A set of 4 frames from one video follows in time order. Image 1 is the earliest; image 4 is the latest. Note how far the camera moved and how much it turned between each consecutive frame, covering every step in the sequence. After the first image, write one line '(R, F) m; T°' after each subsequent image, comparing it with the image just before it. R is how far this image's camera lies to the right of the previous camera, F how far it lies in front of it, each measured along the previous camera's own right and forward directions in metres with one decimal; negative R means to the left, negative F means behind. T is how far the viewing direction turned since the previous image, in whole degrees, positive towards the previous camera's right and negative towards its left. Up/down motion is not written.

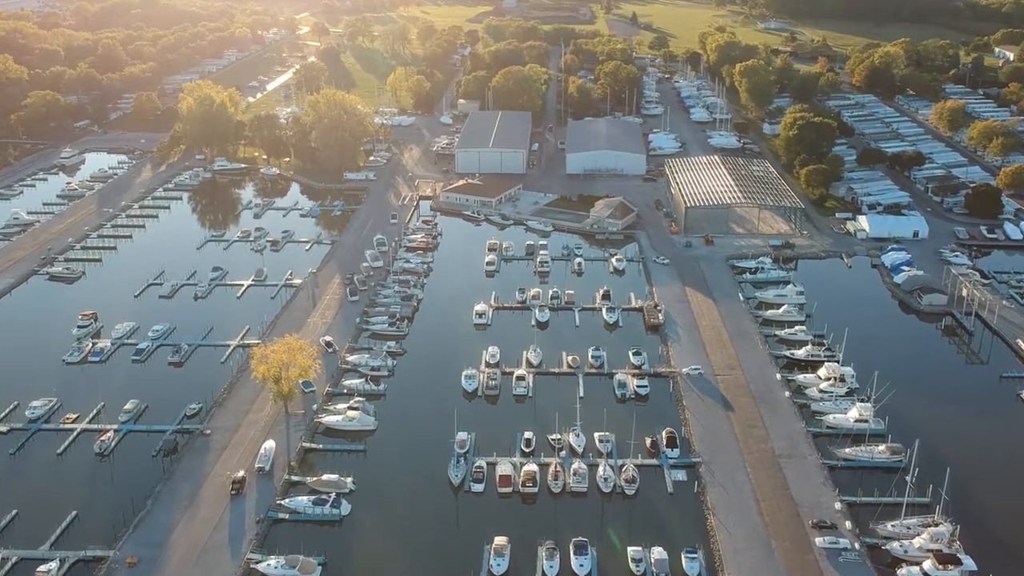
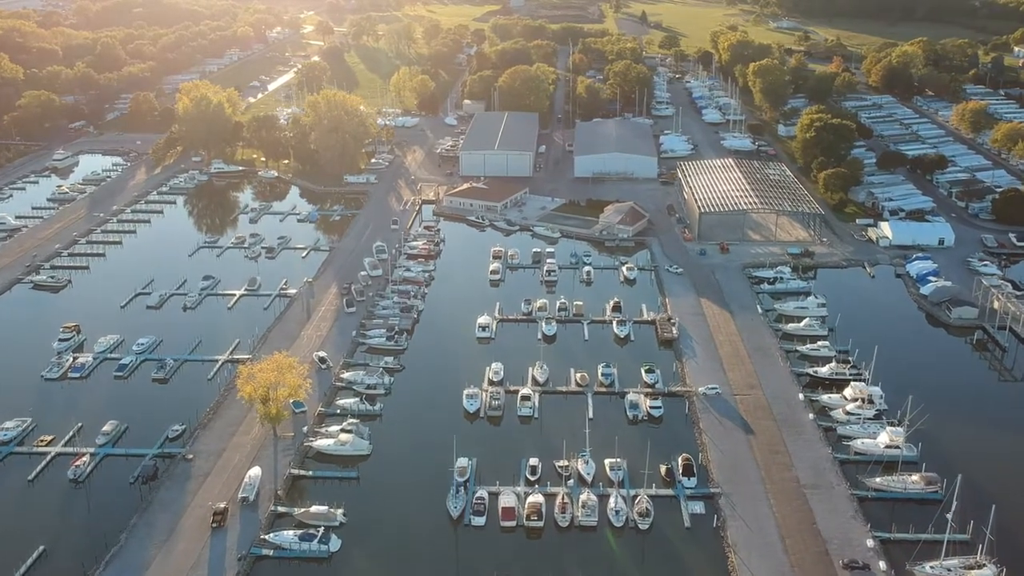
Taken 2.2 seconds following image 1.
(+0.1, +1.6) m; 0°
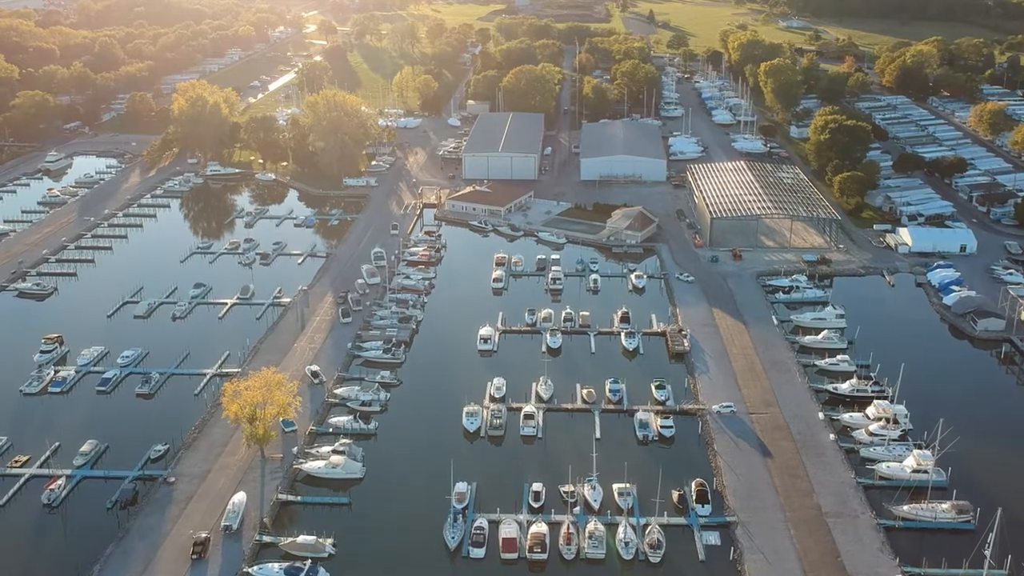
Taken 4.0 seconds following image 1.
(+0.1, +1.3) m; 0°
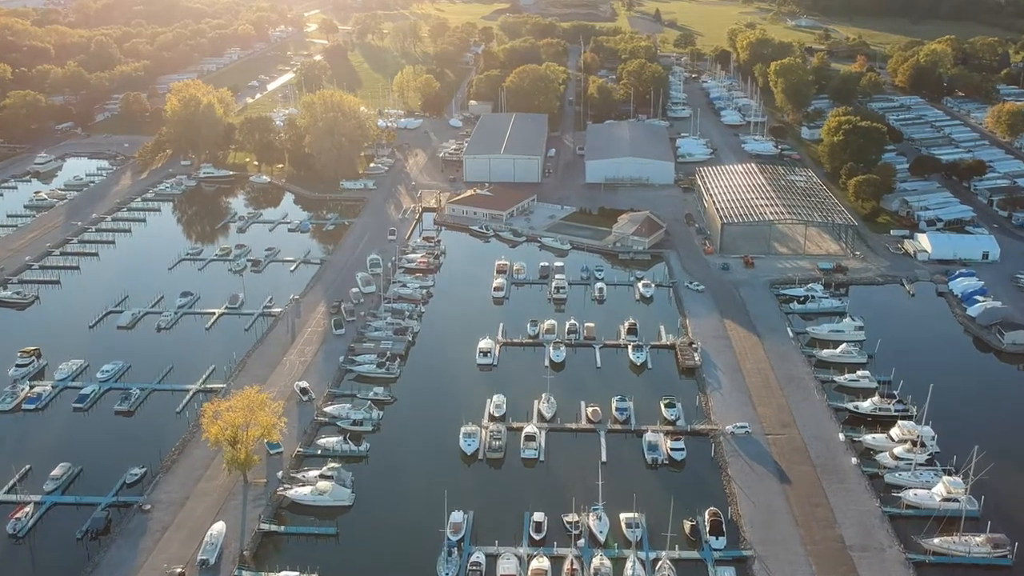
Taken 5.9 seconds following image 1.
(+0.1, +1.4) m; 0°
